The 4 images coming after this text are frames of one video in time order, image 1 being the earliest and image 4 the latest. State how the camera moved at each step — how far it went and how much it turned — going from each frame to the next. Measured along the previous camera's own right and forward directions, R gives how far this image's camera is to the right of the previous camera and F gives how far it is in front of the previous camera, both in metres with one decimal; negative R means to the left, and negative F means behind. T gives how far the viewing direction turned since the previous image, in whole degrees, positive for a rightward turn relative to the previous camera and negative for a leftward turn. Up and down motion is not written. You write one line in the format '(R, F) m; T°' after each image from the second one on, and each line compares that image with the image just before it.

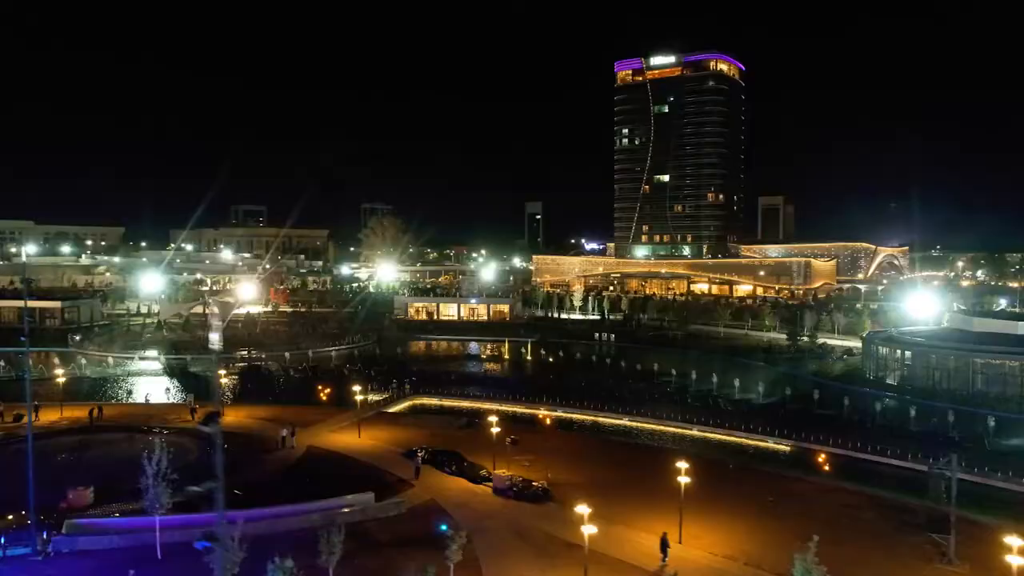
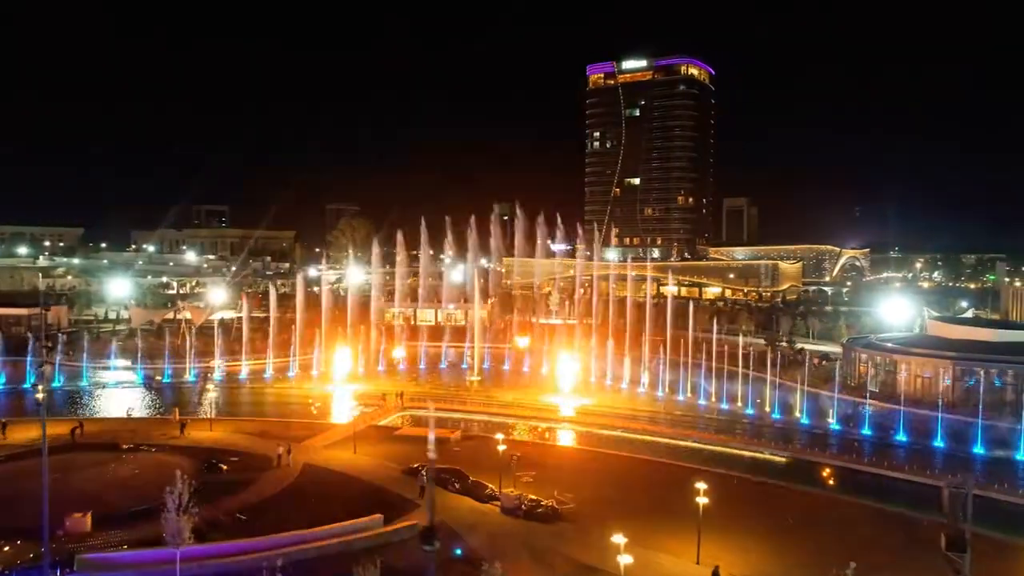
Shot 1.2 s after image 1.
(+2.7, -2.0) m; +2°
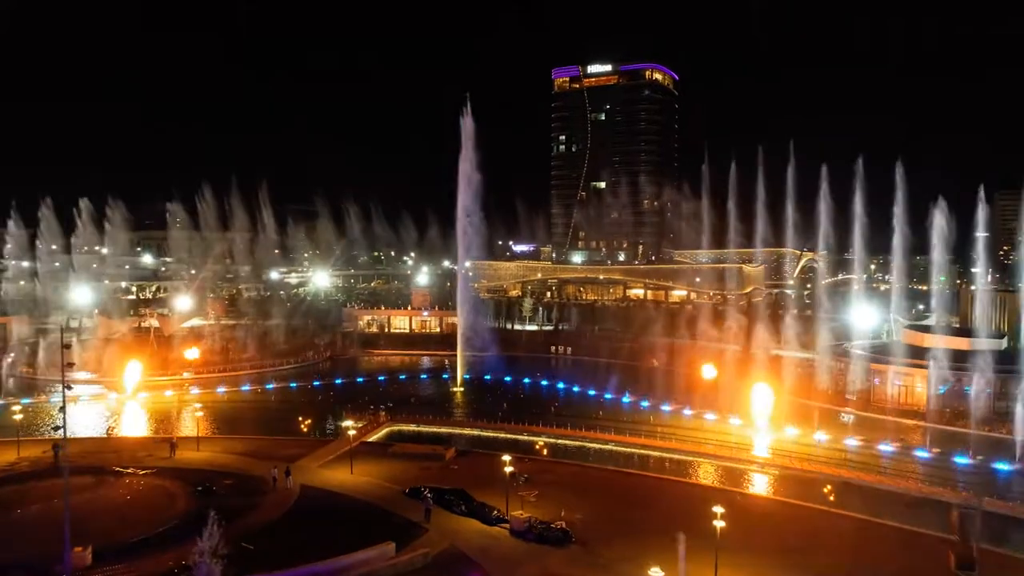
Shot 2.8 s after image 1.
(-0.8, +0.1) m; +3°
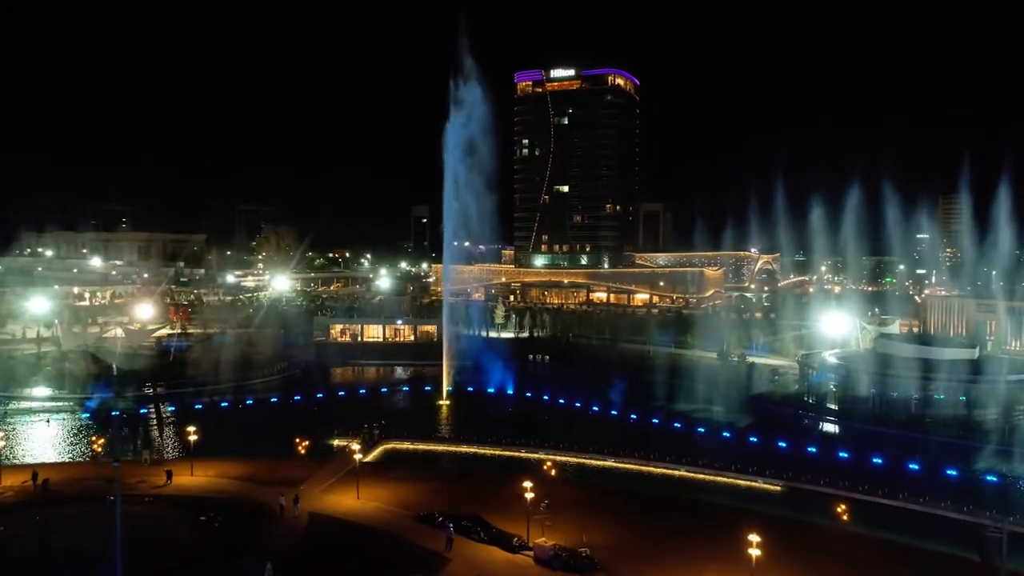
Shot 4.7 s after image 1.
(-1.2, +0.2) m; +3°
